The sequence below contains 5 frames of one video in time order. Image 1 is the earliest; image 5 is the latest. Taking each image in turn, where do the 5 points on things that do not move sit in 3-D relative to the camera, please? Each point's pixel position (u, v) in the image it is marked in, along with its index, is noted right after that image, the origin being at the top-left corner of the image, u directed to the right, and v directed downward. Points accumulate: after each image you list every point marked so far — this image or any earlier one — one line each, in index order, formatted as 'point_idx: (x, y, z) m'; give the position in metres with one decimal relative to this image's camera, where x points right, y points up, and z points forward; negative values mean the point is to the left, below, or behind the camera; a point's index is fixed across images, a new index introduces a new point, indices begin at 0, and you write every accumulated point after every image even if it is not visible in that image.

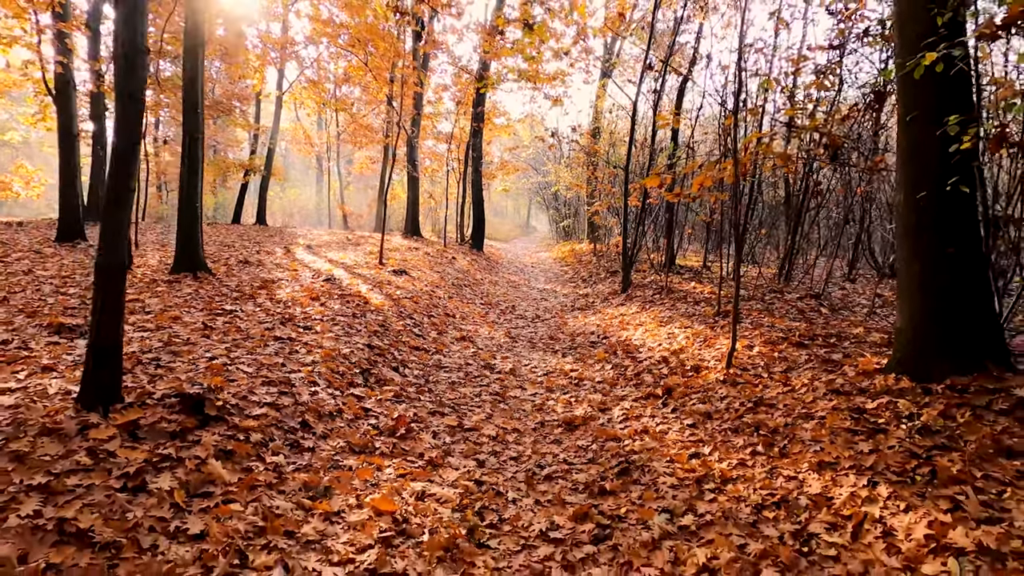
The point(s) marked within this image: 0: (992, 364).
0: (+4.7, -0.7, +5.0) m
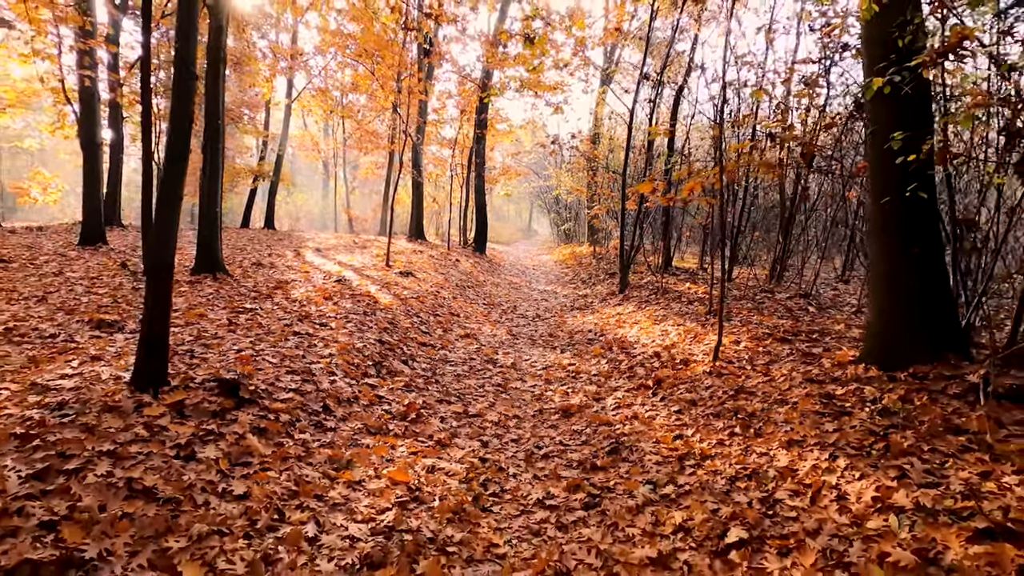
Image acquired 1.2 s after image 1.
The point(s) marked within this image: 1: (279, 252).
0: (+4.7, -0.7, +5.5) m
1: (-7.2, +1.1, +15.7) m
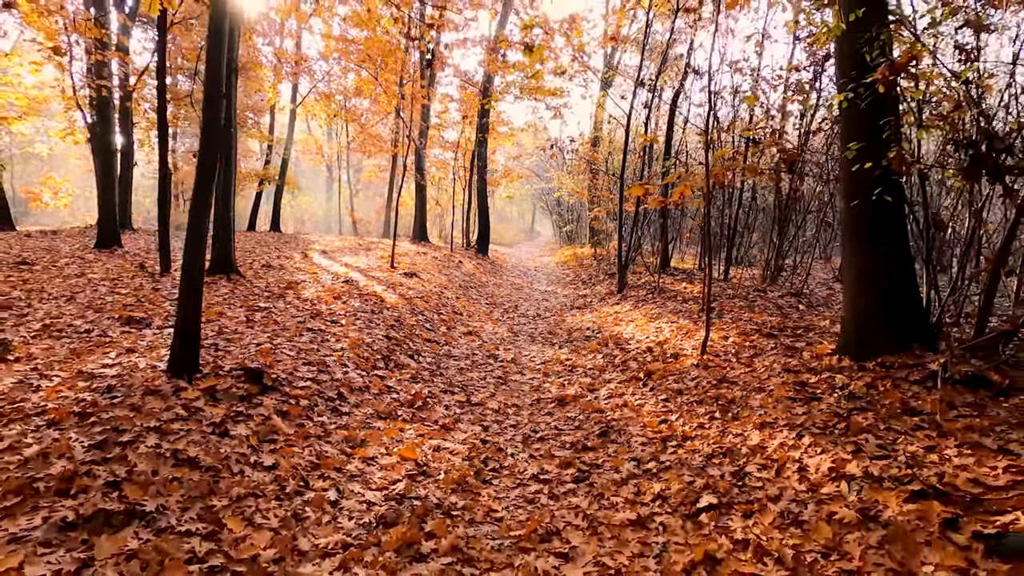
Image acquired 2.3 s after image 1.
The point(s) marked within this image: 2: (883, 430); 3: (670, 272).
0: (+4.7, -0.7, +6.0) m
1: (-7.2, +1.1, +16.2) m
2: (+3.4, -1.3, +4.7) m
3: (+4.8, +0.5, +15.7) m
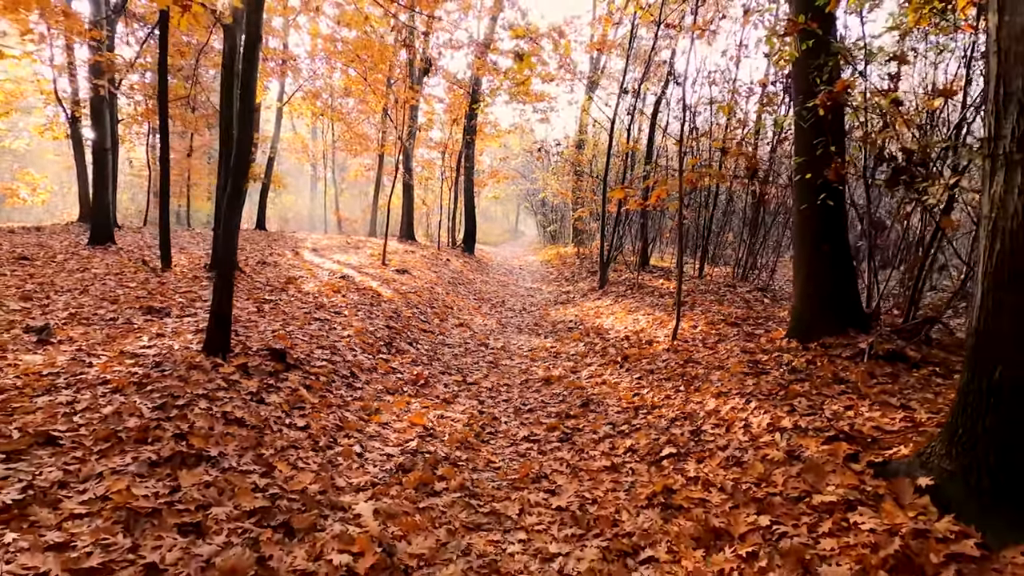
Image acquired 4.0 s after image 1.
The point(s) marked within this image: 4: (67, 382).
0: (+4.6, -0.5, +7.0) m
1: (-7.6, +1.2, +16.8) m
2: (+3.3, -1.2, +5.6) m
3: (+4.4, +0.6, +16.7) m
4: (-4.2, -0.9, +4.9) m
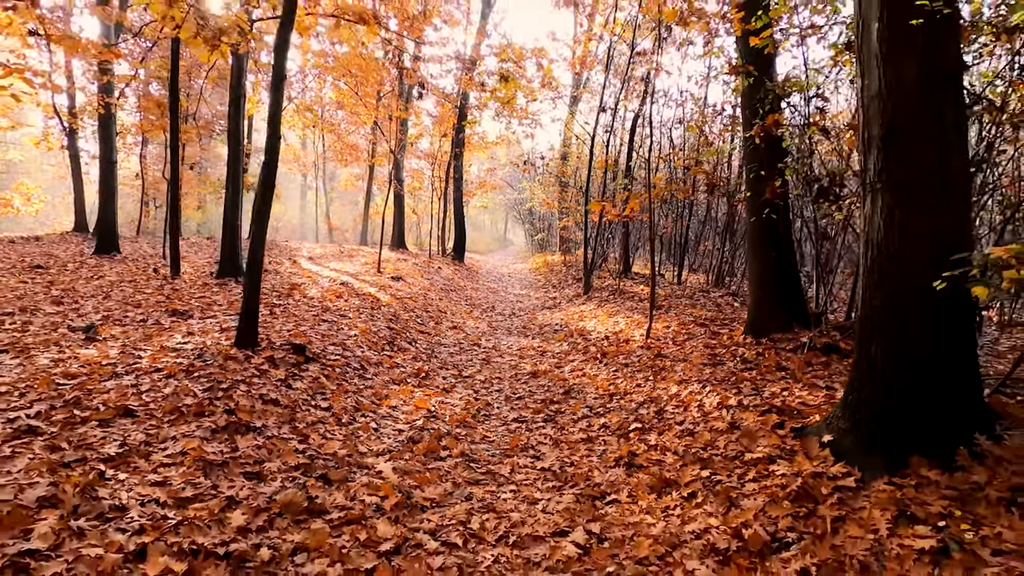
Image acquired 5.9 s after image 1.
0: (+4.5, -0.6, +8.0) m
1: (-8.0, +1.0, +17.6) m
2: (+3.2, -1.2, +6.7) m
3: (+4.1, +0.4, +17.8) m
4: (-4.3, -0.9, +5.8) m
